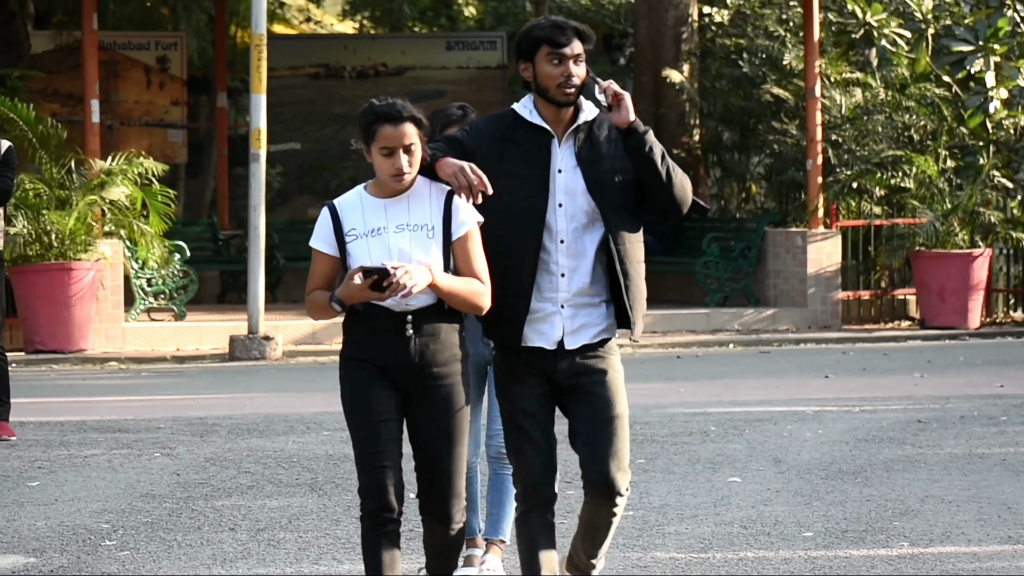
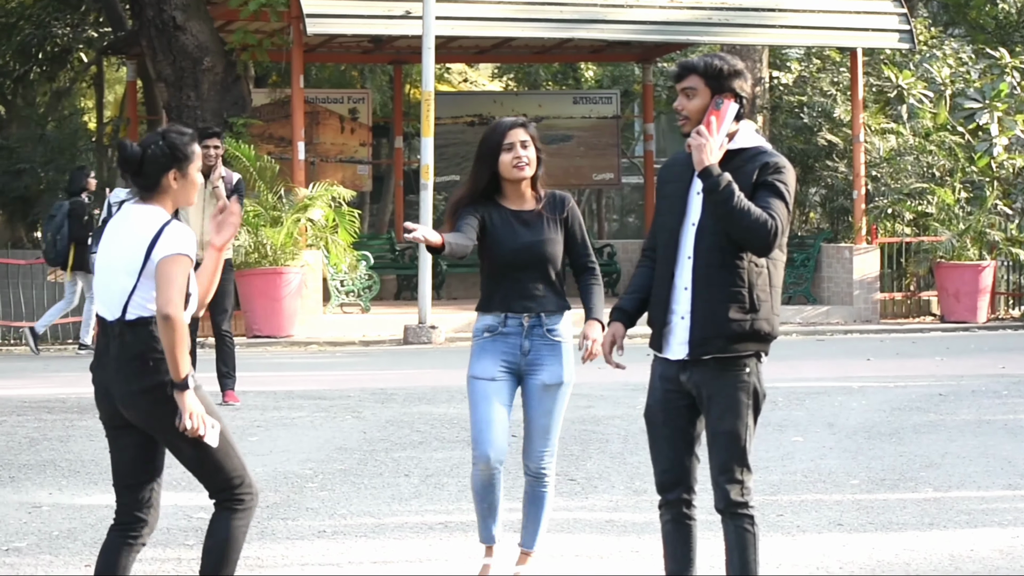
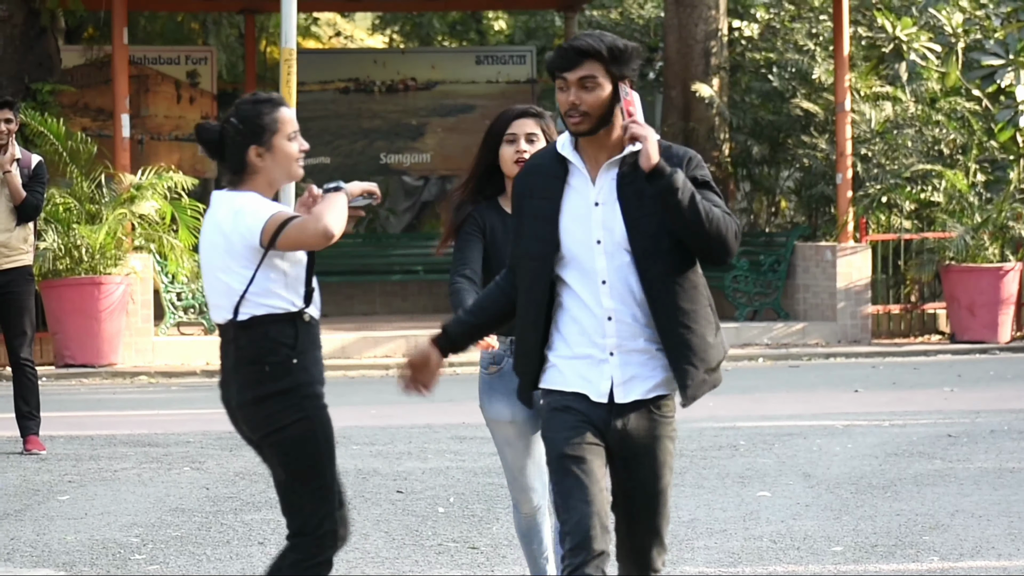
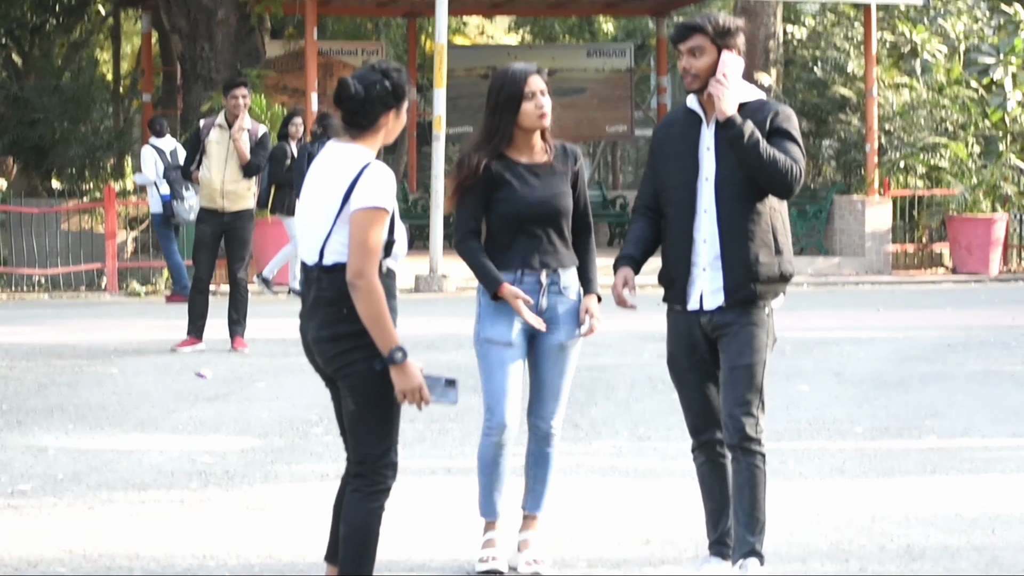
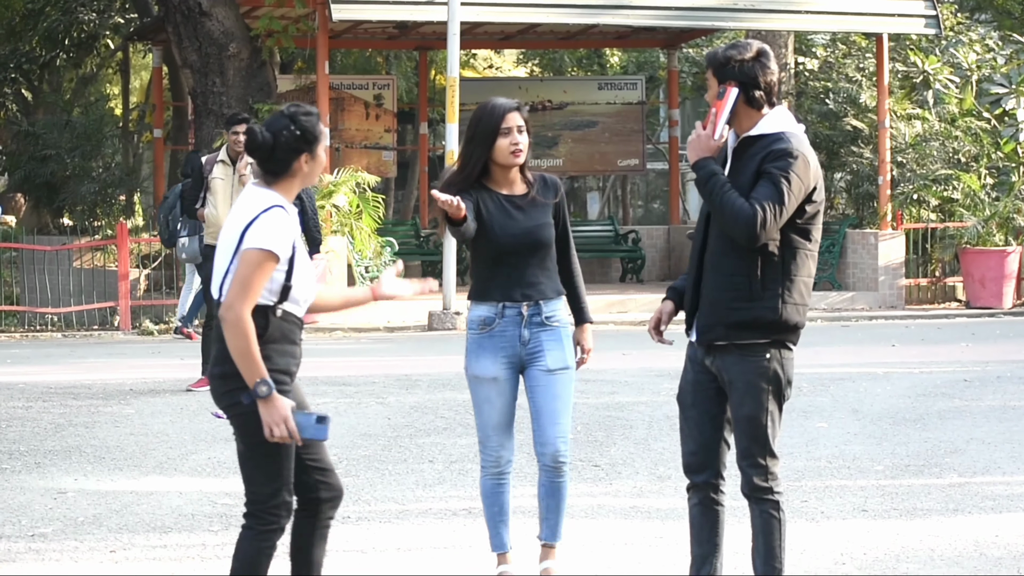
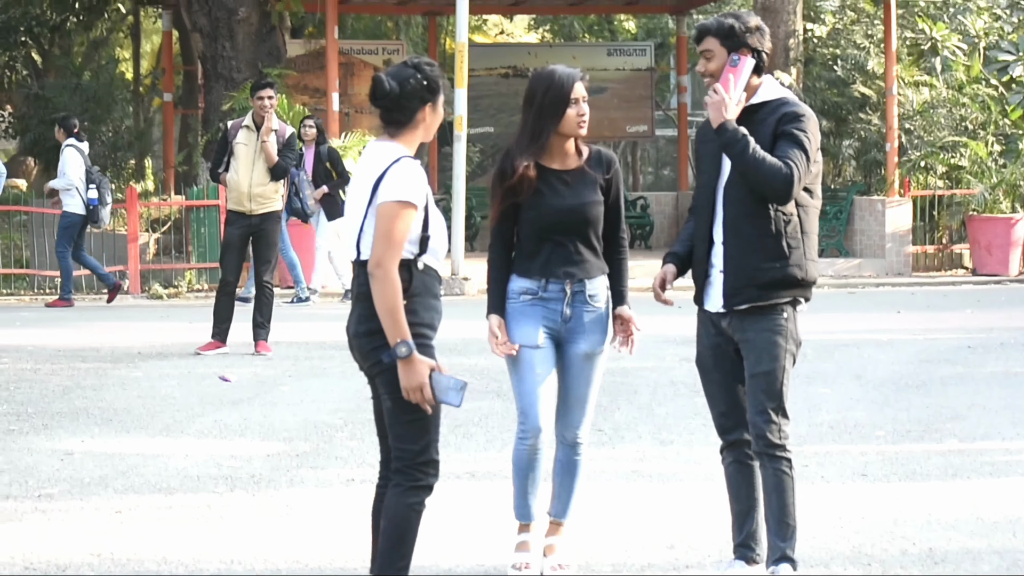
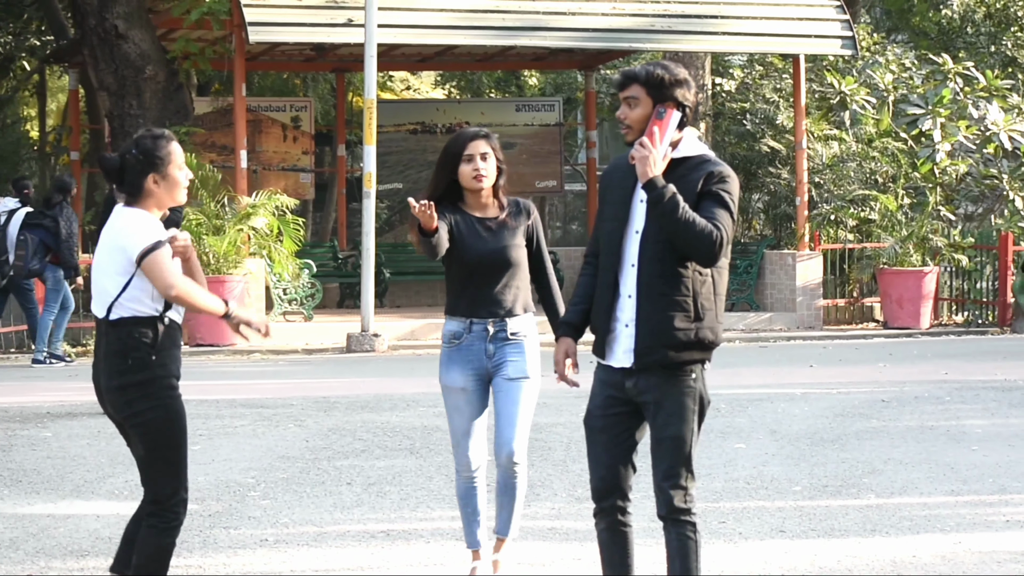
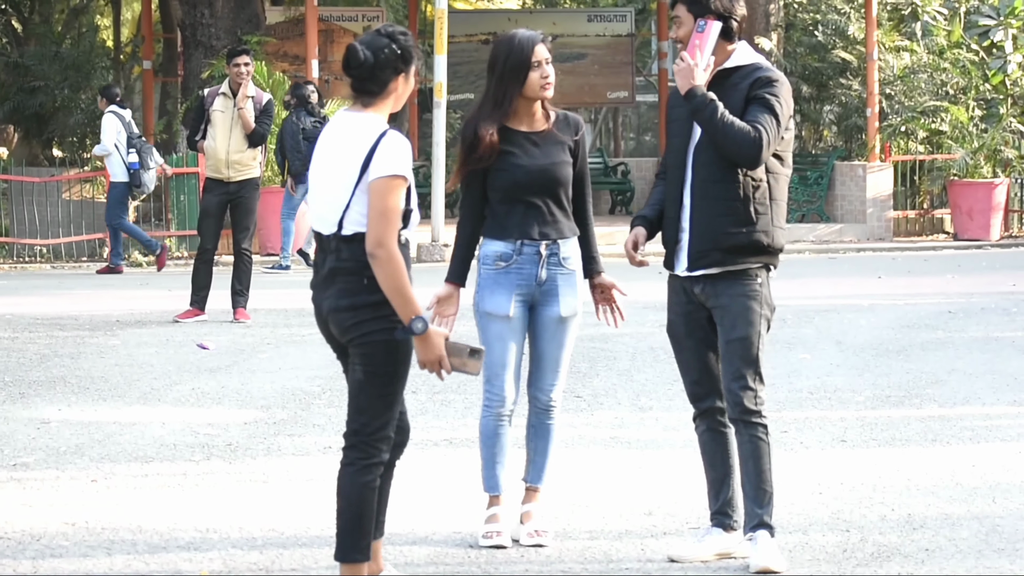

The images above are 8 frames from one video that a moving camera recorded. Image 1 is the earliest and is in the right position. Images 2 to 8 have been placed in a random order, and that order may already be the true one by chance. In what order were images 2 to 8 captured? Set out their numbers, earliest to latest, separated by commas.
3, 7, 2, 5, 4, 8, 6
